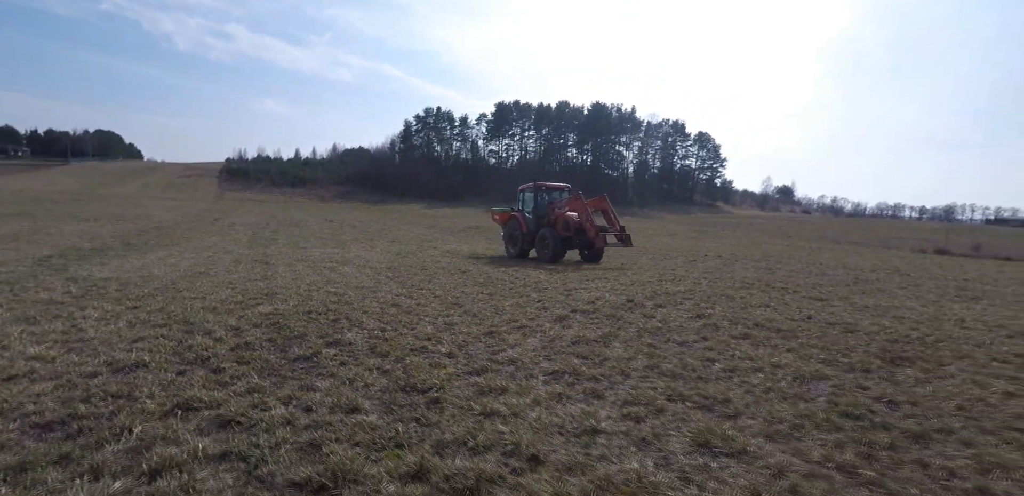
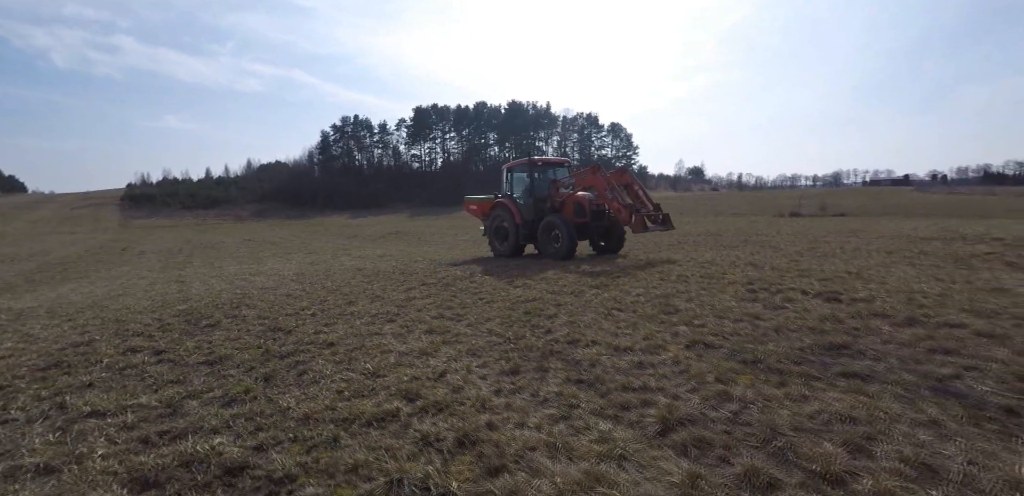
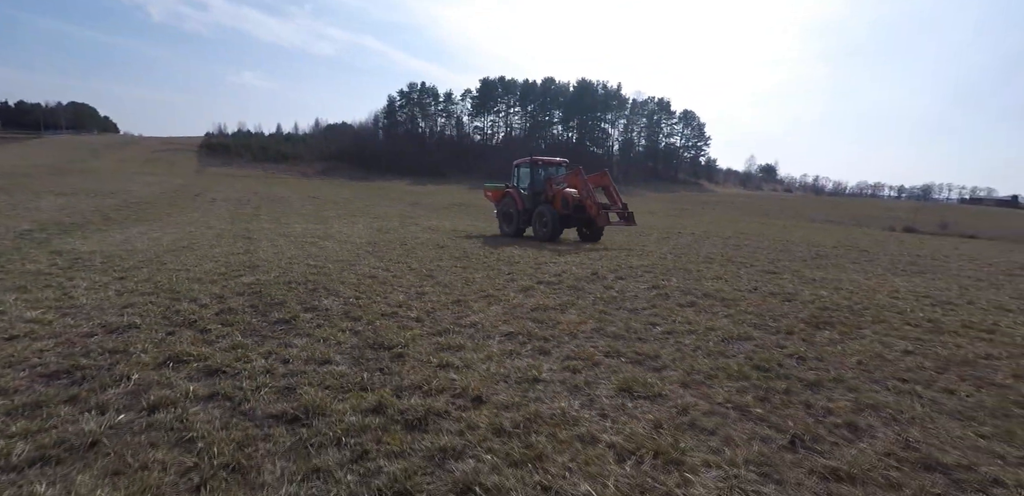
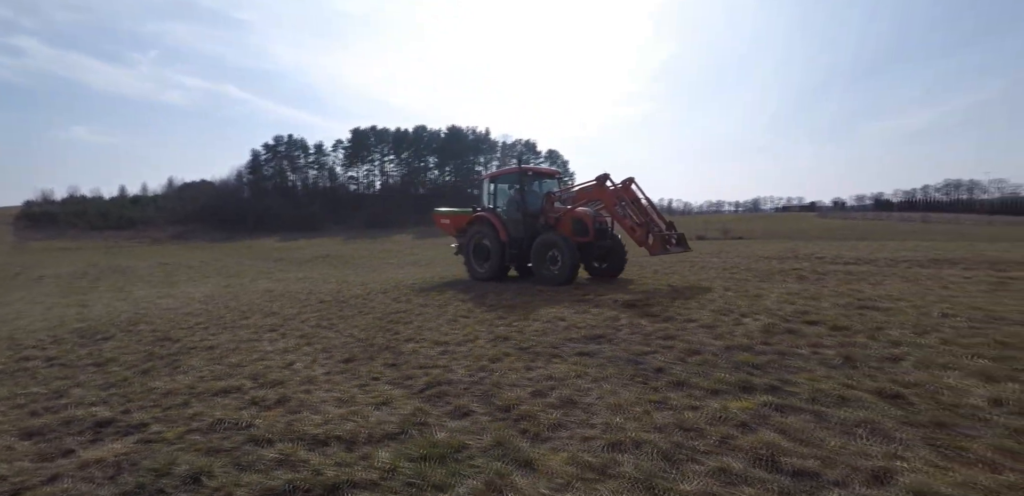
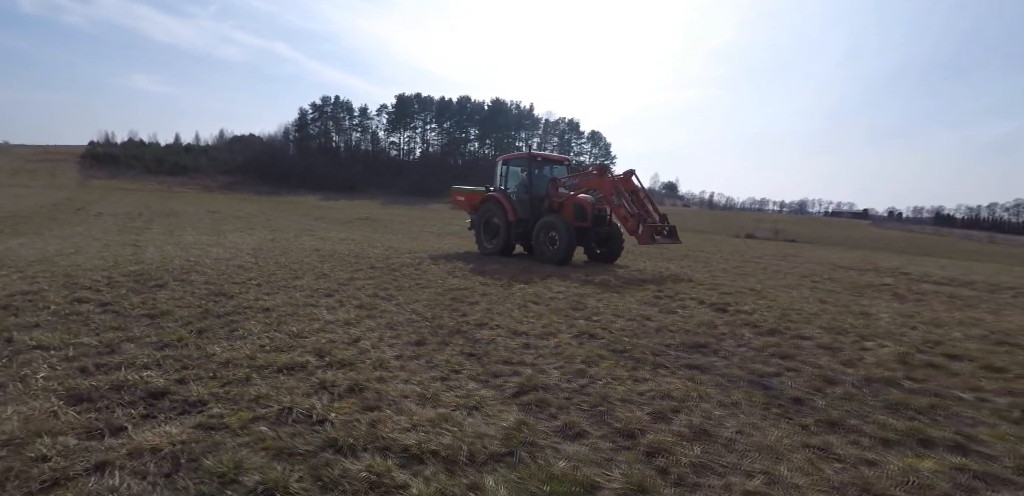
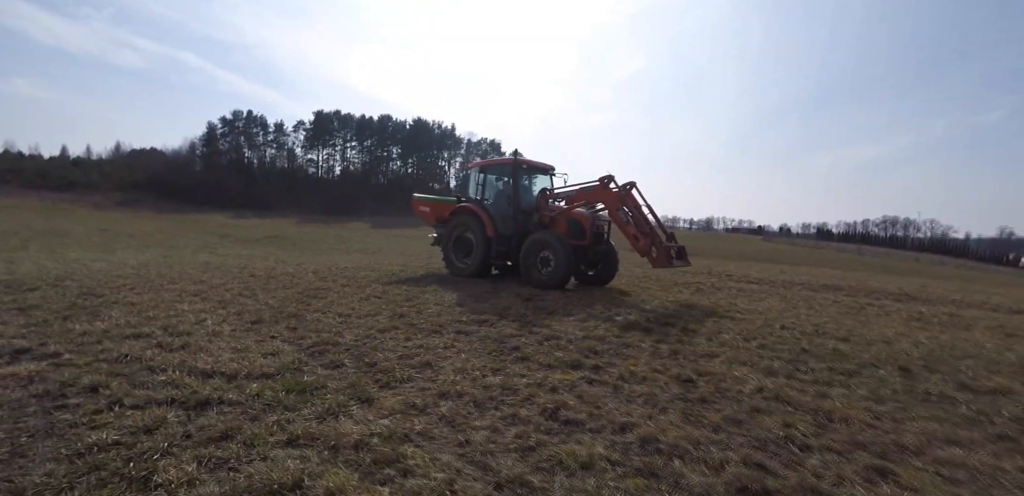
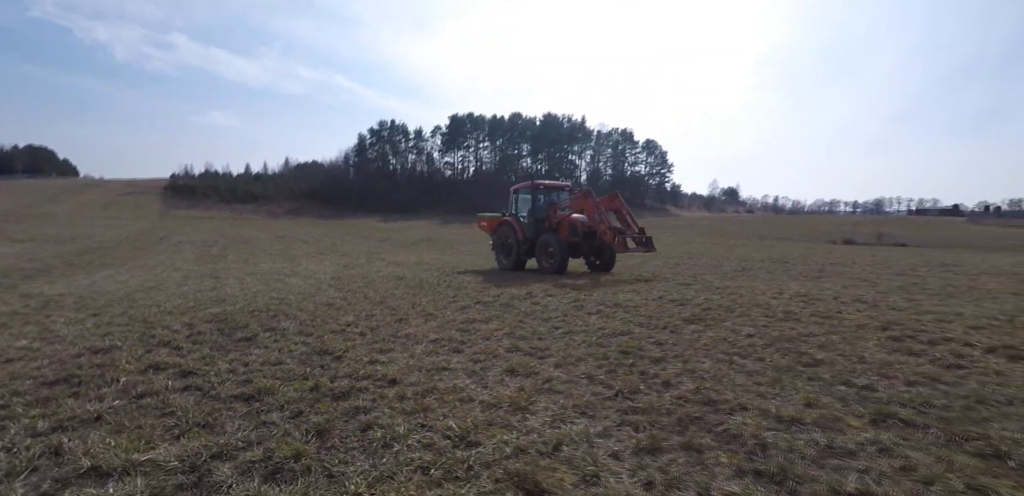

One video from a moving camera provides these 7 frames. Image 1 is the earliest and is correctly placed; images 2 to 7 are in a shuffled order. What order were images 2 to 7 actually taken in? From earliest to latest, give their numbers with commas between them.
3, 7, 2, 5, 4, 6
